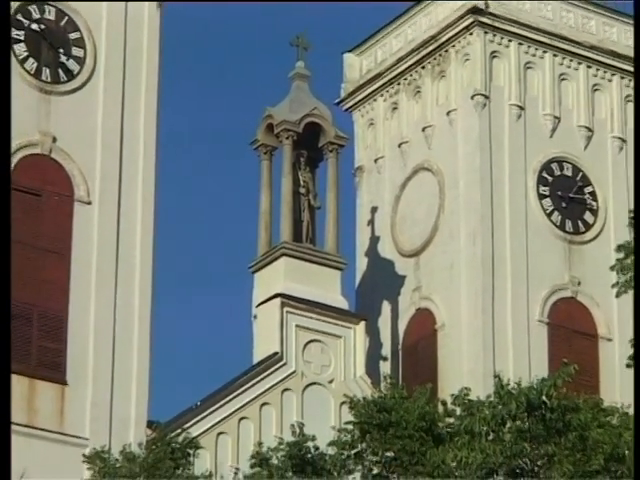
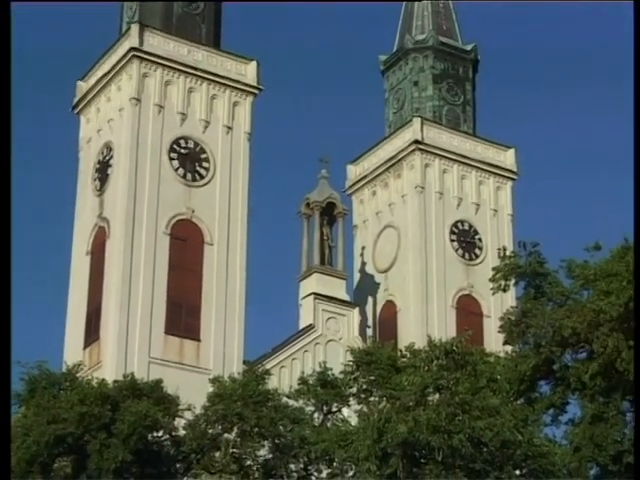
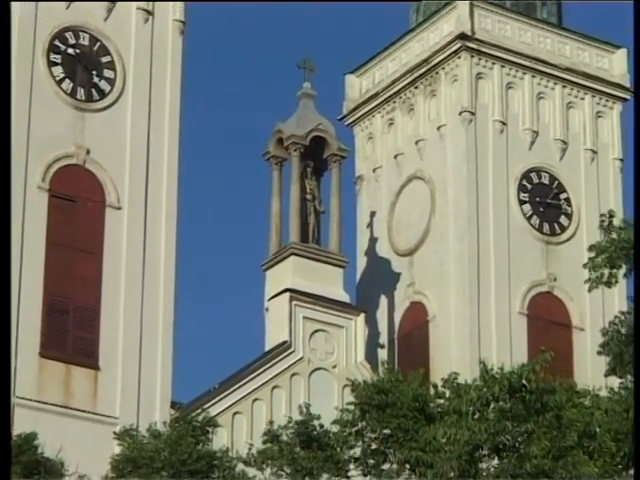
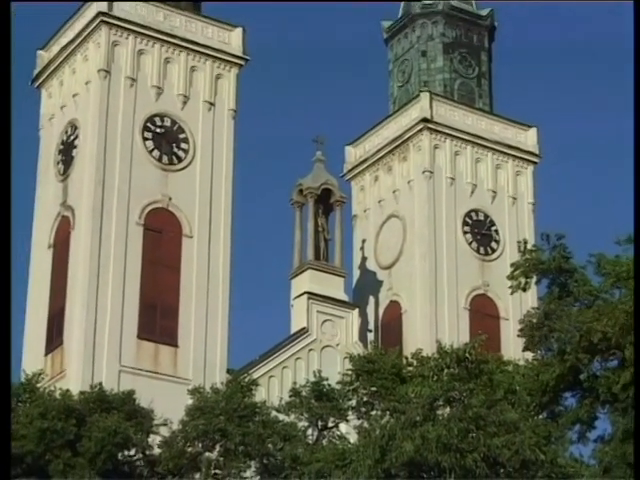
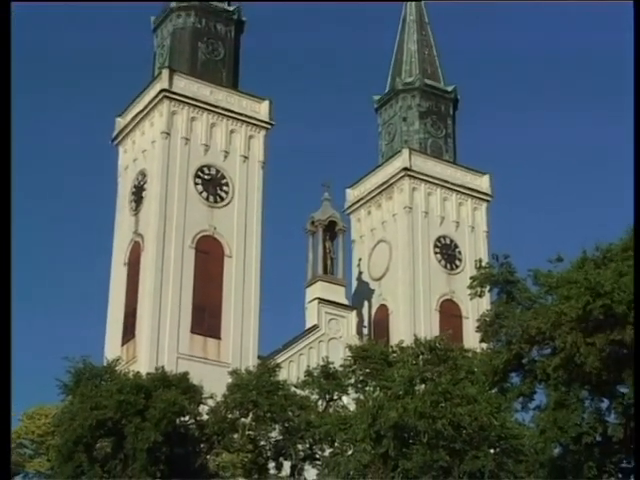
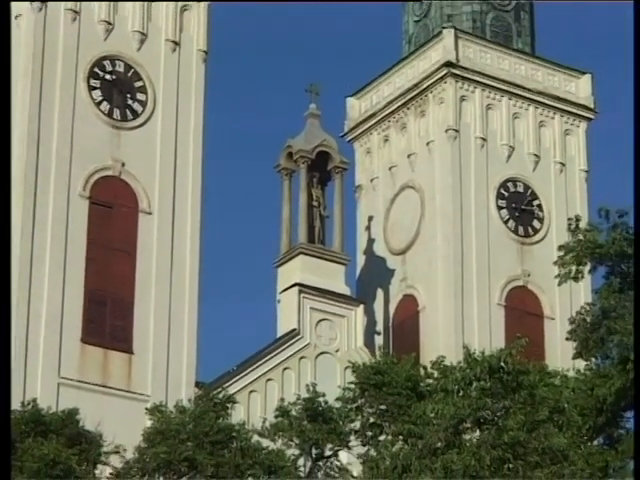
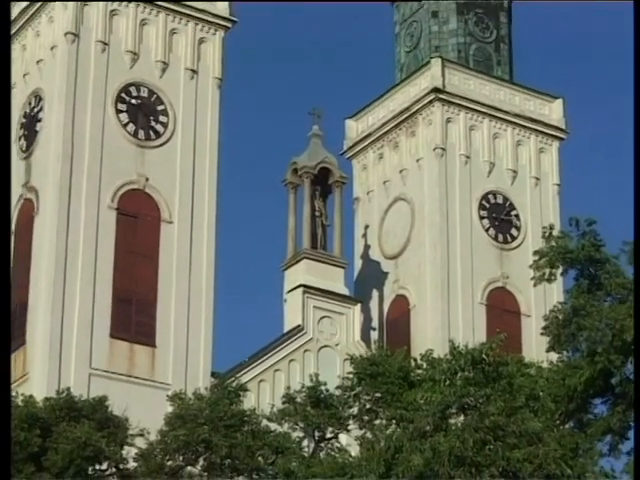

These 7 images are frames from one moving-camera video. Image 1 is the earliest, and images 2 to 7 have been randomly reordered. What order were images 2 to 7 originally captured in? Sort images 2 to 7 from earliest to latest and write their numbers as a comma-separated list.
3, 6, 7, 4, 2, 5
